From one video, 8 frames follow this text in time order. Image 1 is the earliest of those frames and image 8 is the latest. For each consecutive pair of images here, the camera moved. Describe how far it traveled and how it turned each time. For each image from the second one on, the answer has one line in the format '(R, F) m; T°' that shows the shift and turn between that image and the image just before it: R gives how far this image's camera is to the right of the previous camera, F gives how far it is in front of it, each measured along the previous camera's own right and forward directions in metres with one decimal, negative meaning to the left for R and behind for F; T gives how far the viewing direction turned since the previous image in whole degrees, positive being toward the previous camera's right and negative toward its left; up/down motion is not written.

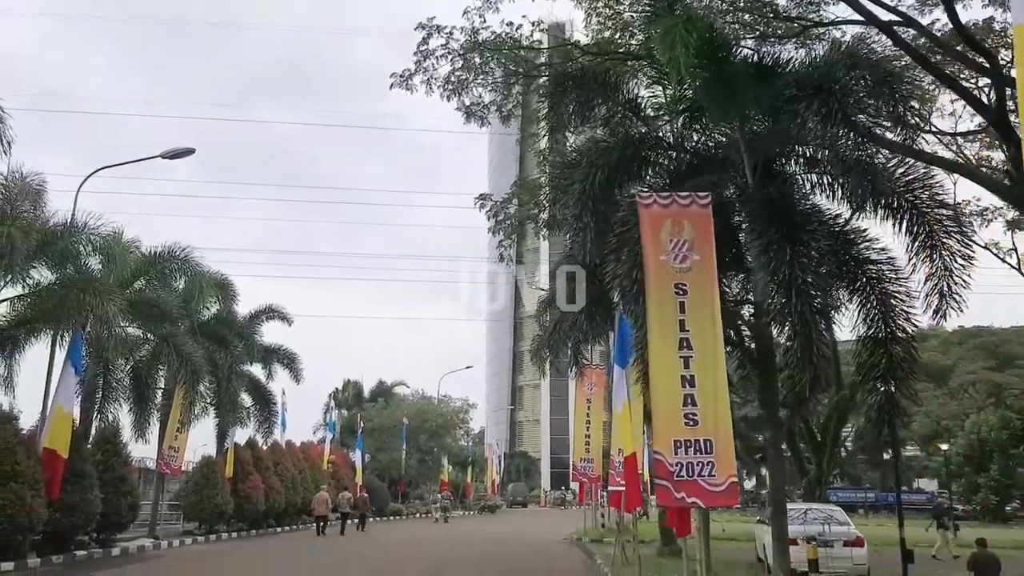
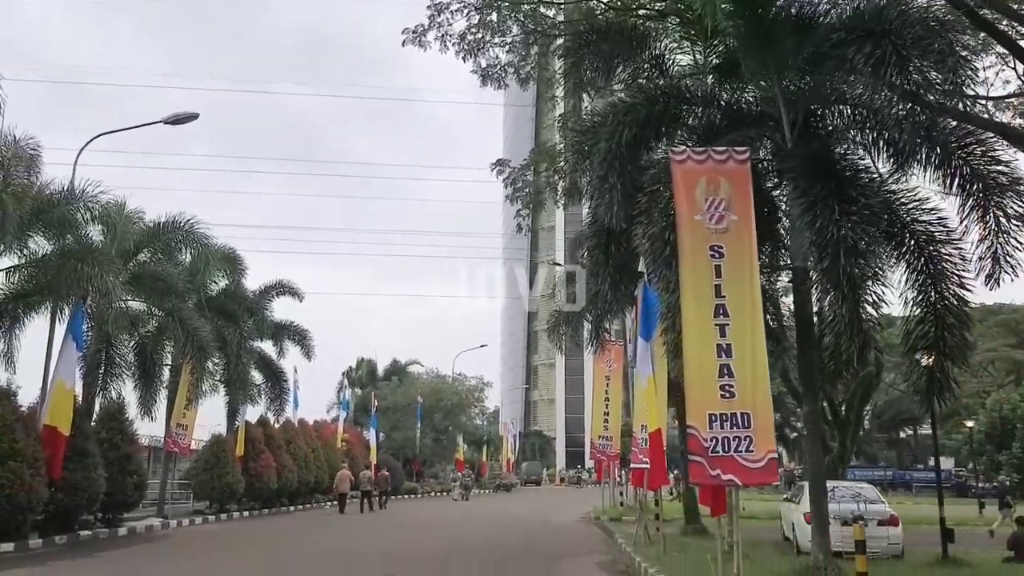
(-0.1, +0.7) m; -1°
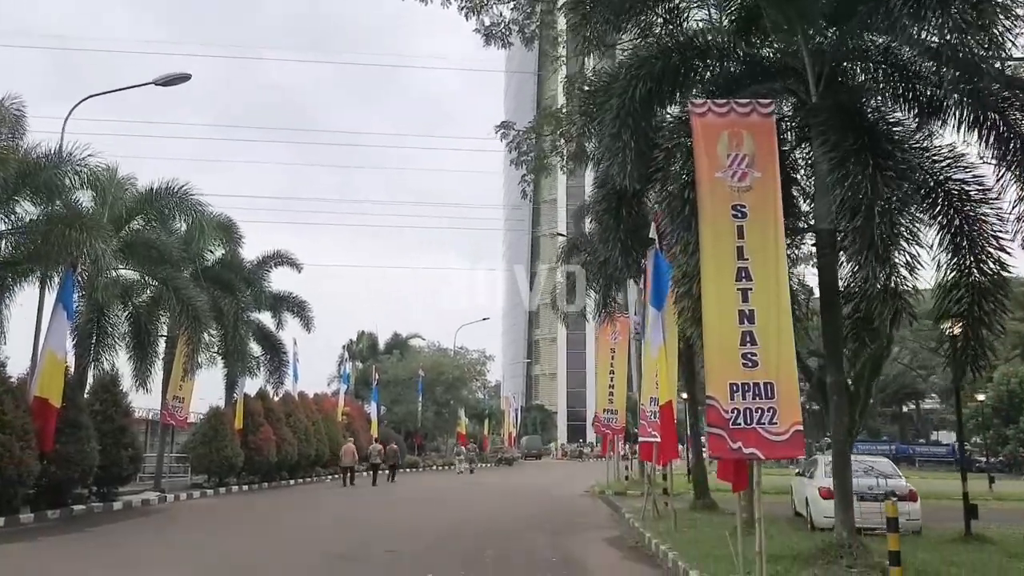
(-0.1, +0.5) m; 0°
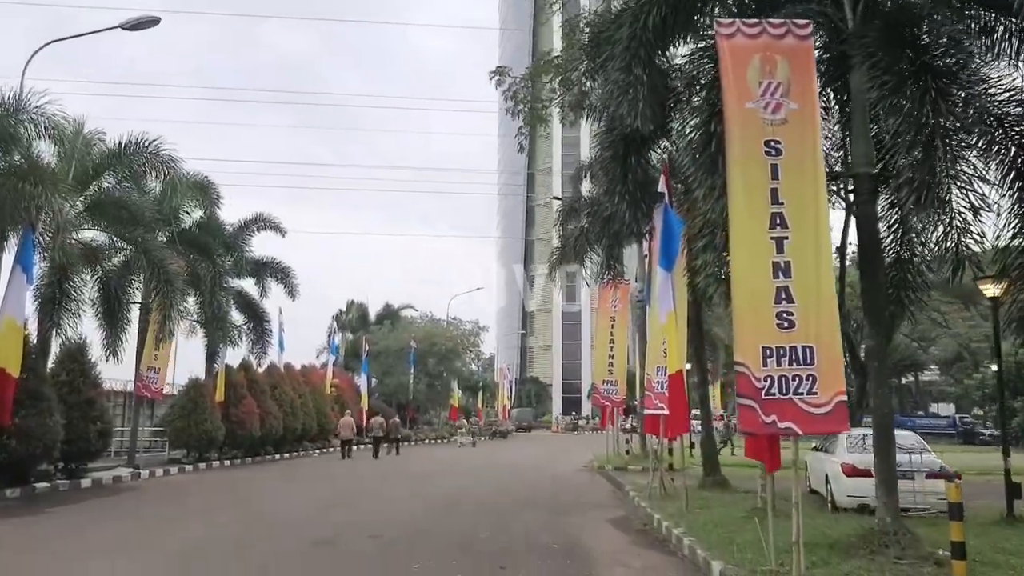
(0.0, +1.1) m; 0°
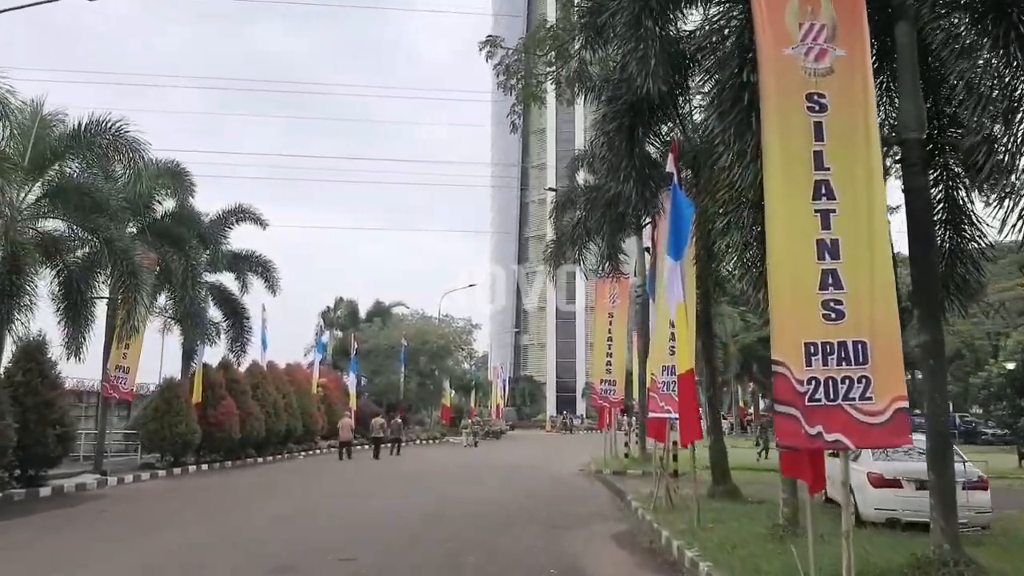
(0.0, +1.2) m; 0°
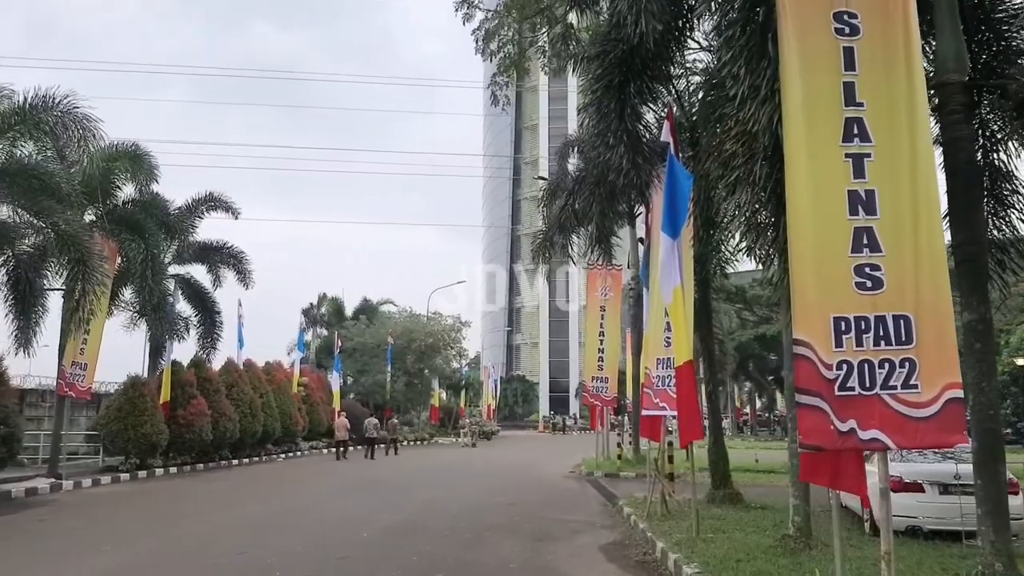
(+0.2, +1.1) m; 0°
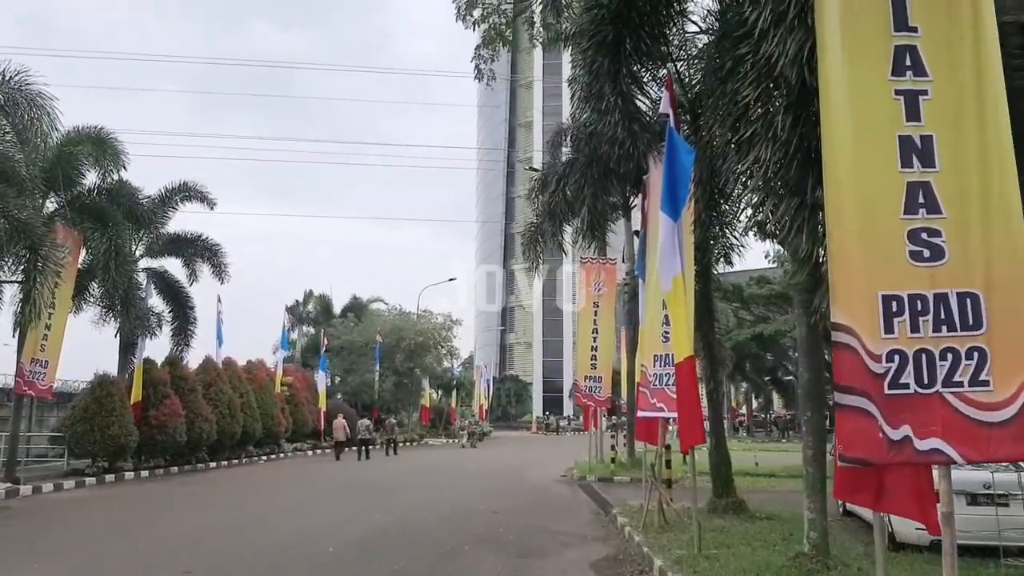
(+0.1, +1.0) m; 0°
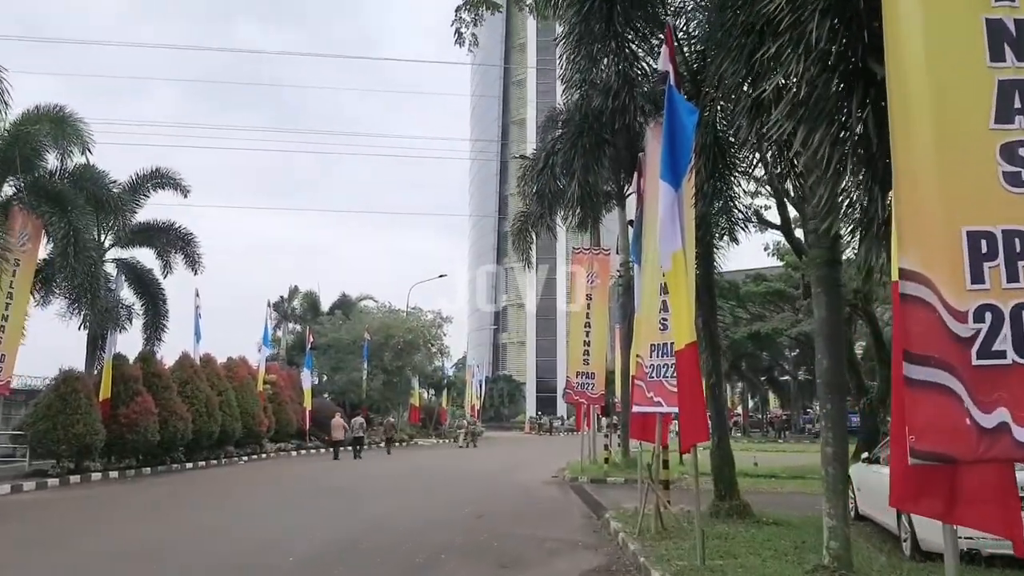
(+0.1, +0.9) m; 0°
